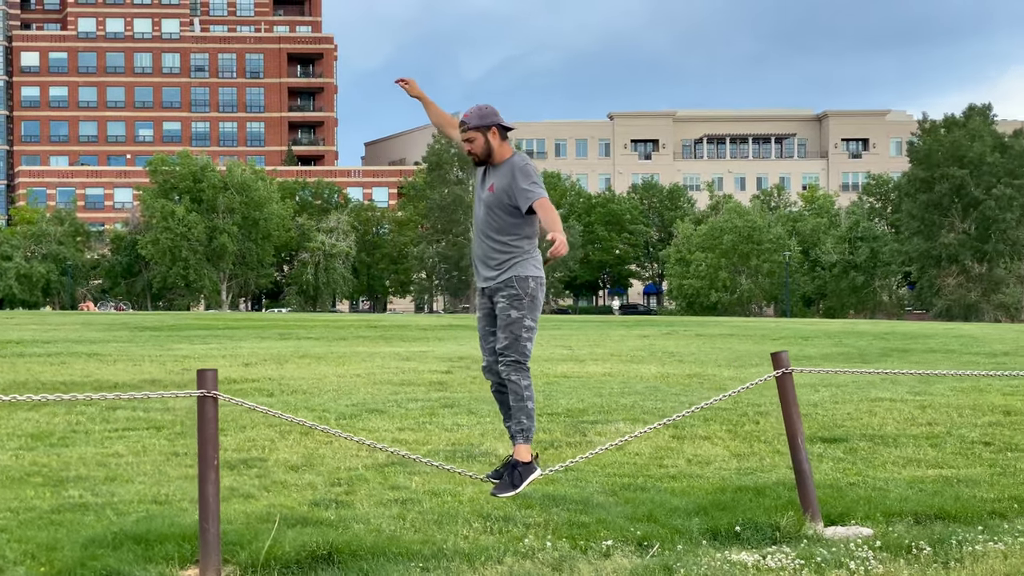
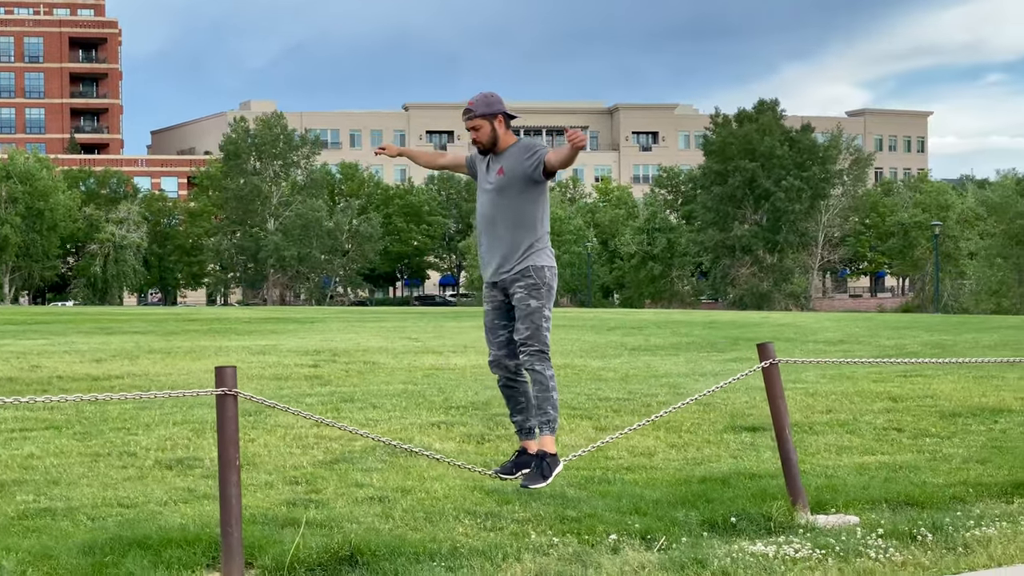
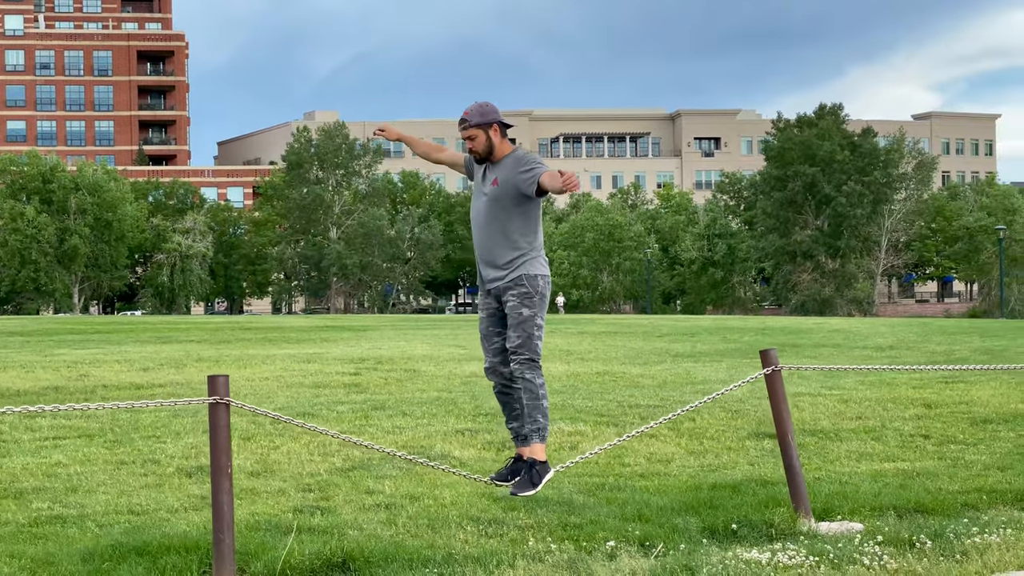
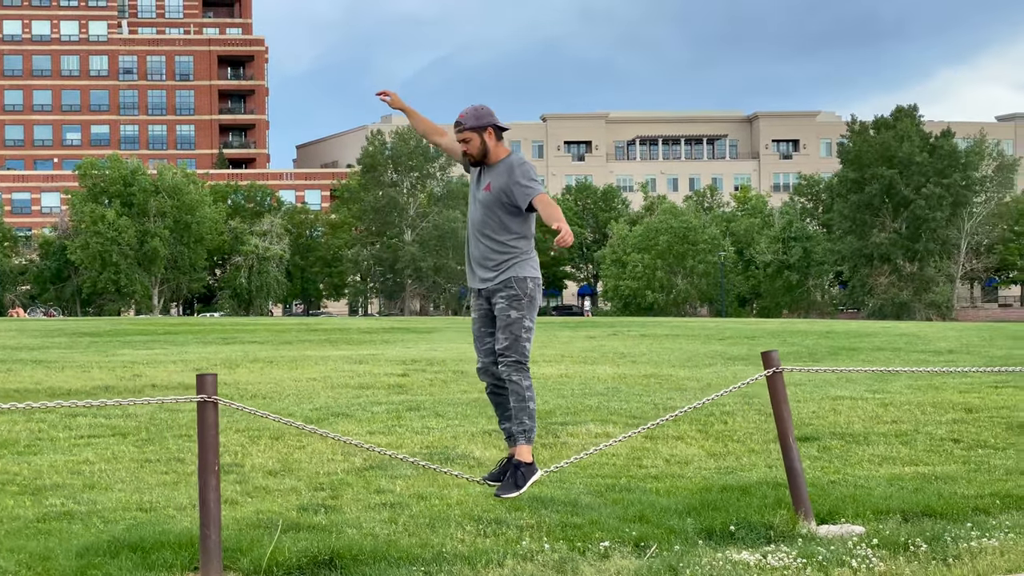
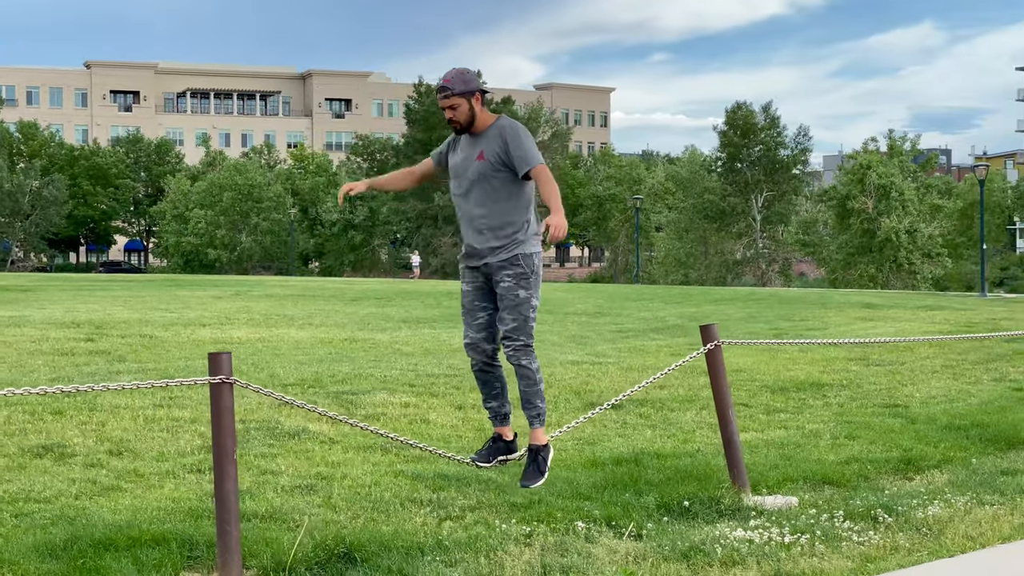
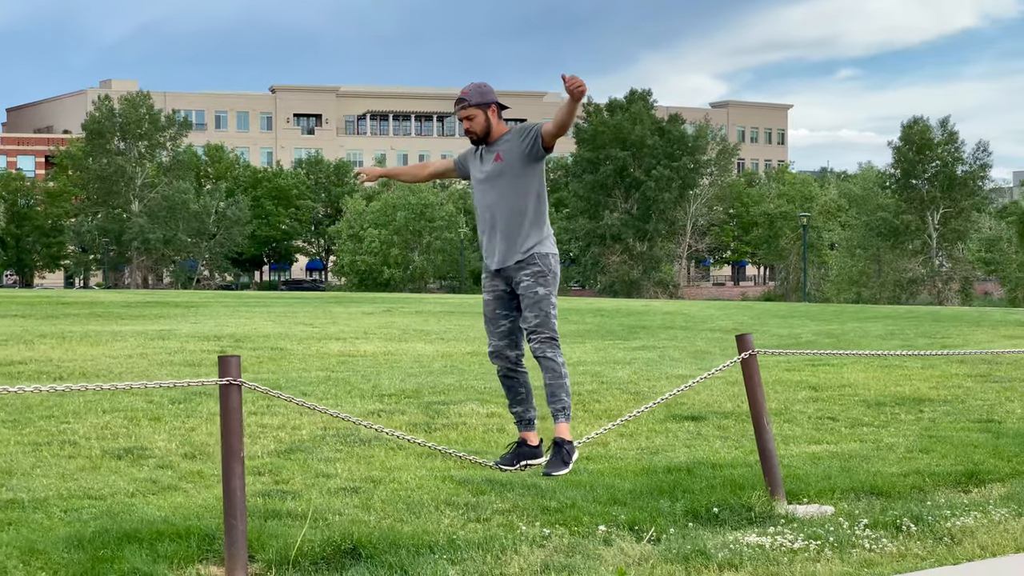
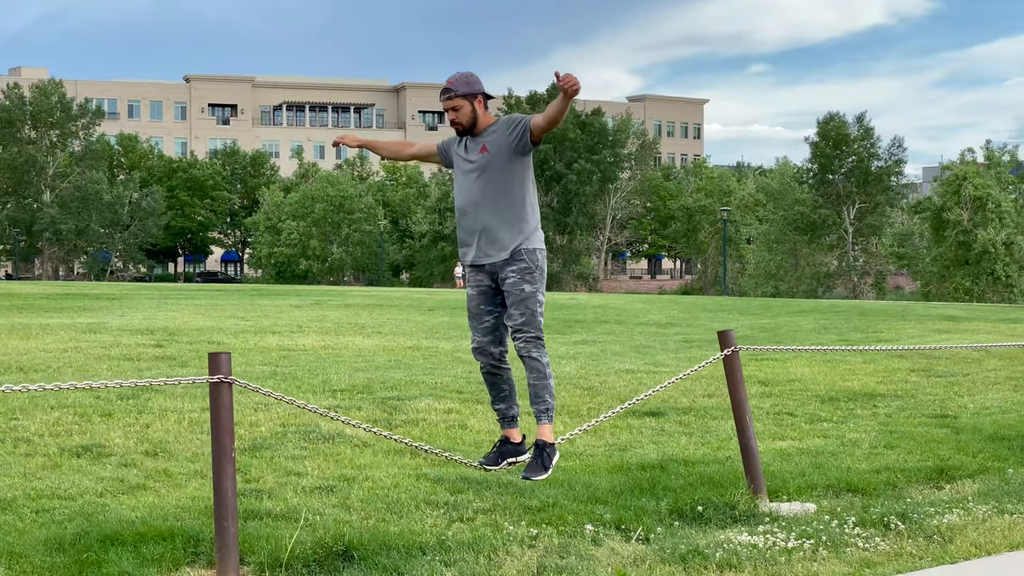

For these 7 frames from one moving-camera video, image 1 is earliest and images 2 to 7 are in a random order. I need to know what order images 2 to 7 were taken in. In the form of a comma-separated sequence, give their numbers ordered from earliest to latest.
4, 3, 2, 6, 7, 5
